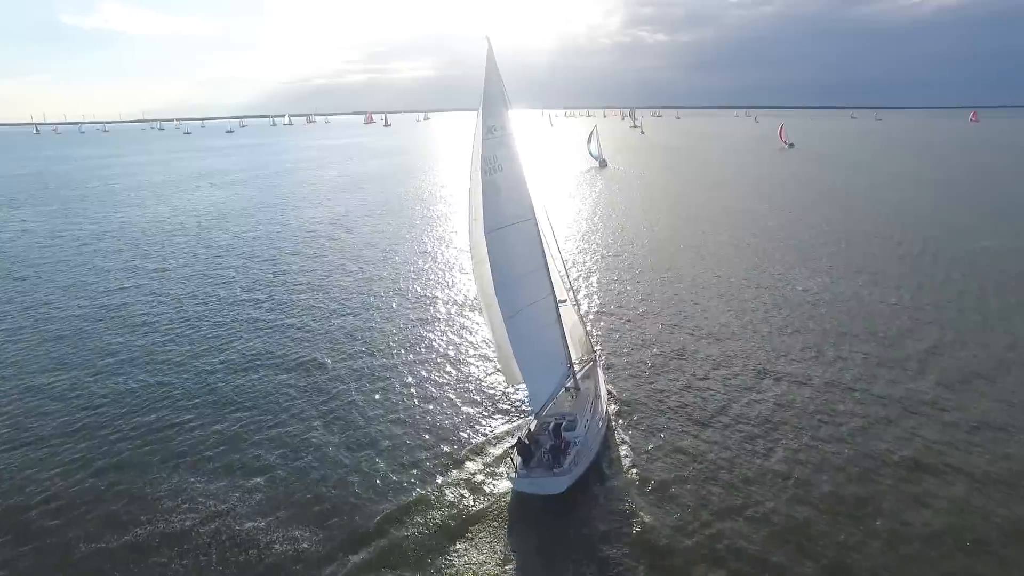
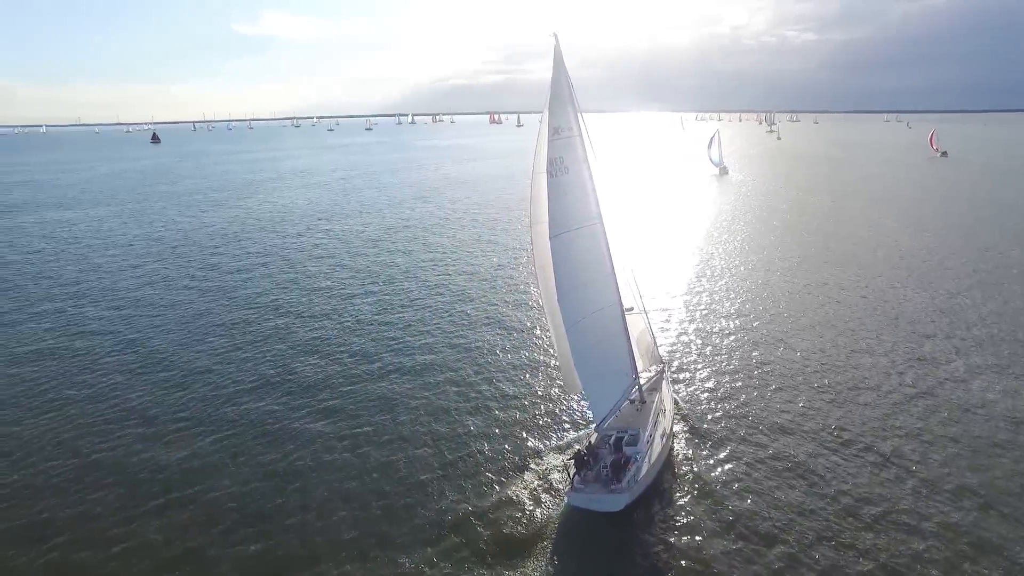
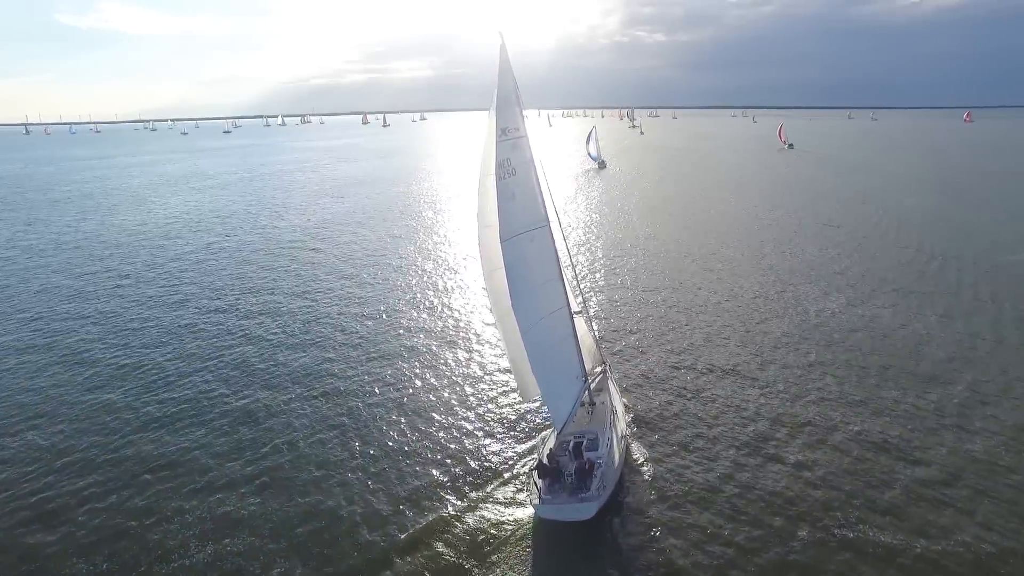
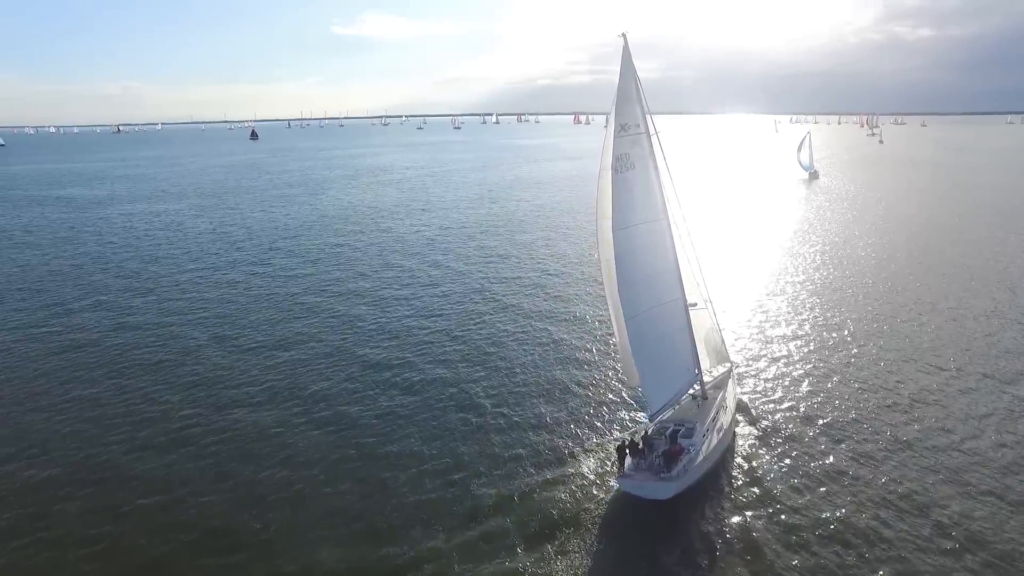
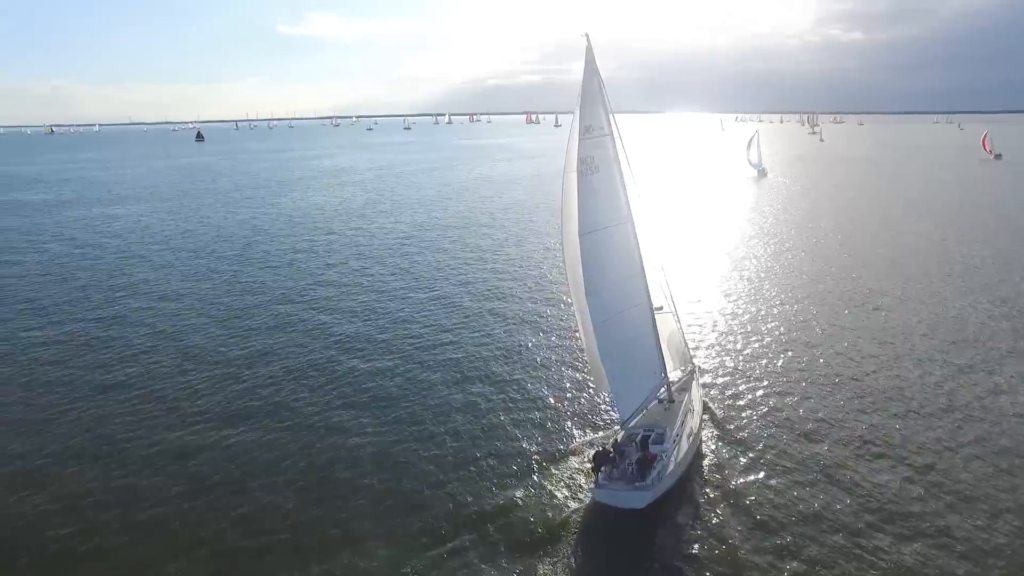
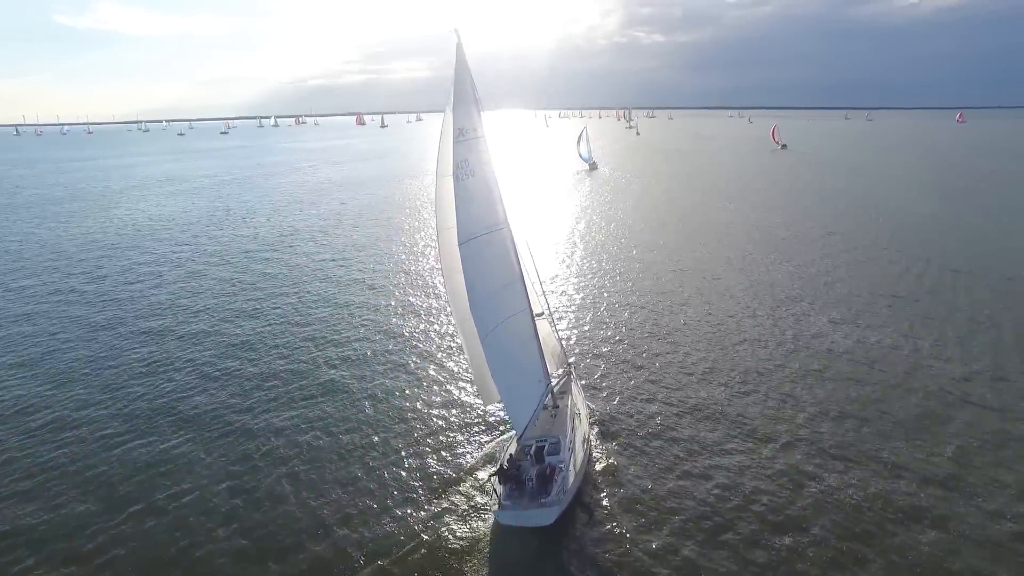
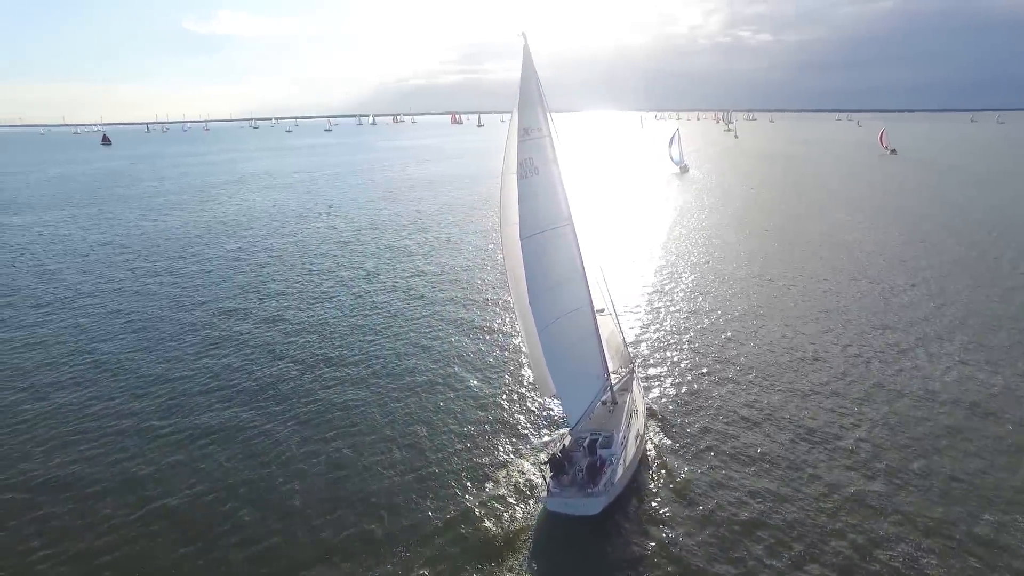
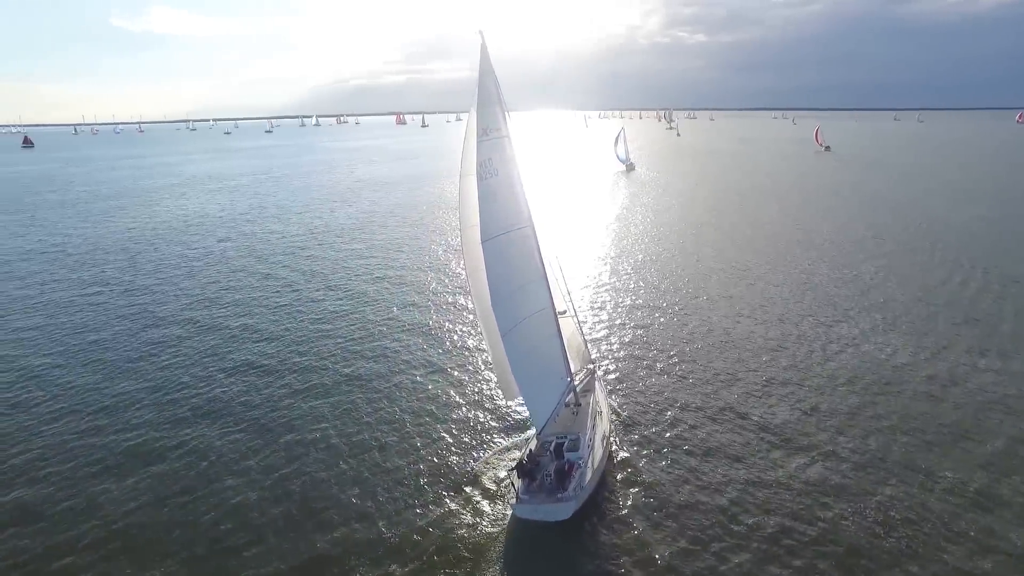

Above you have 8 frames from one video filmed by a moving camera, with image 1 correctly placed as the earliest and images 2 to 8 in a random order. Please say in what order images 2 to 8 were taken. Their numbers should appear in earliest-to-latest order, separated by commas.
3, 6, 8, 7, 2, 5, 4
